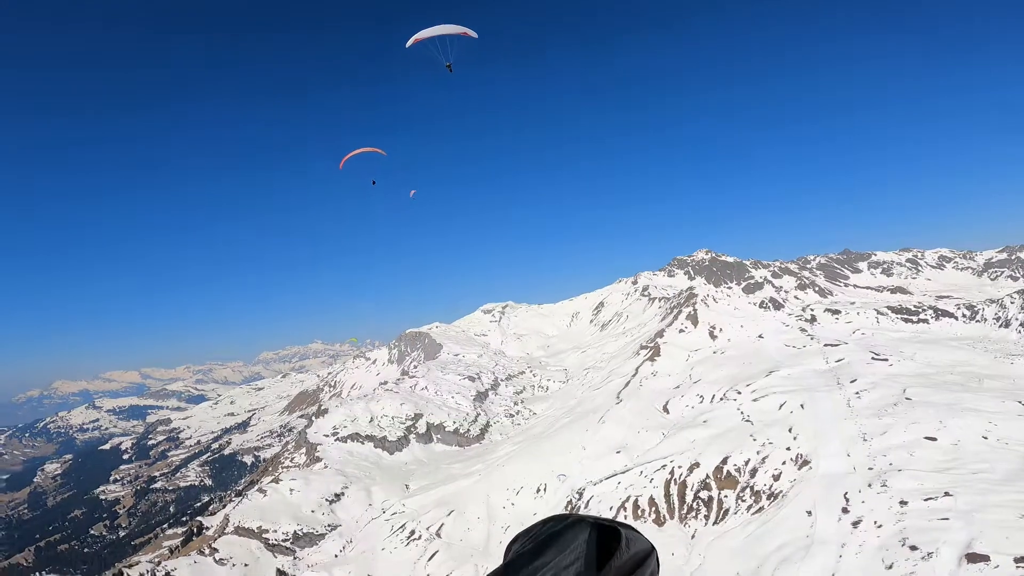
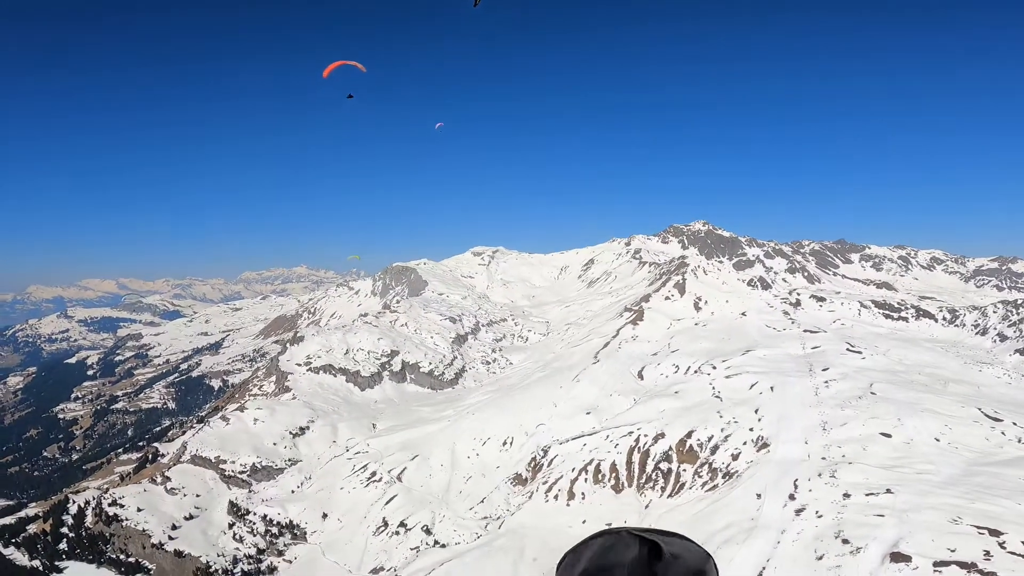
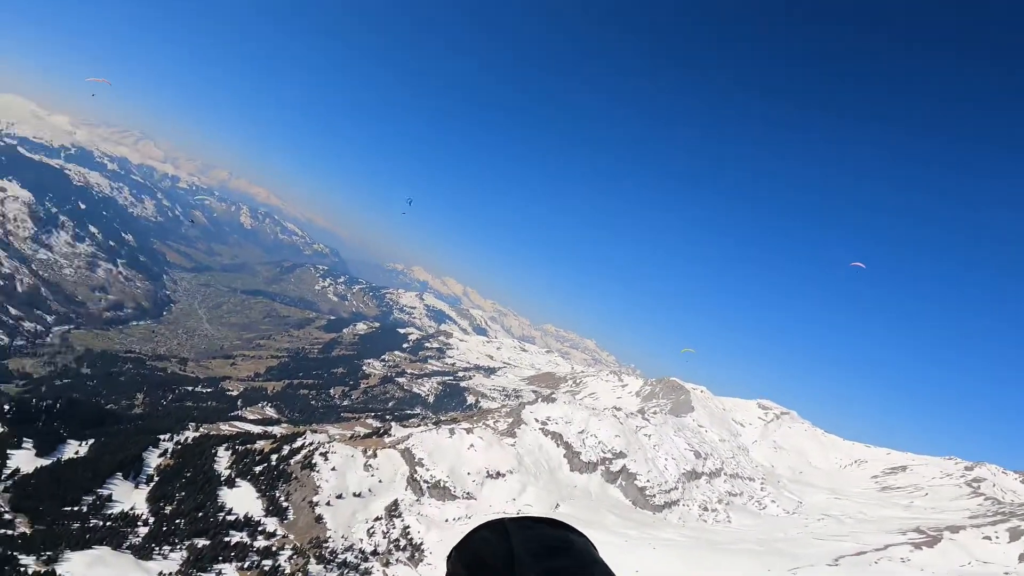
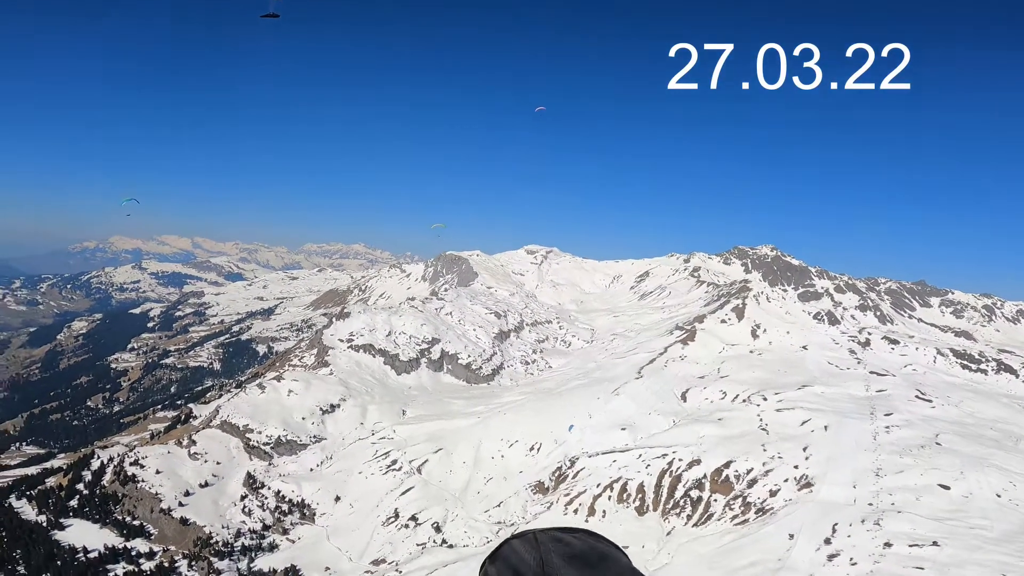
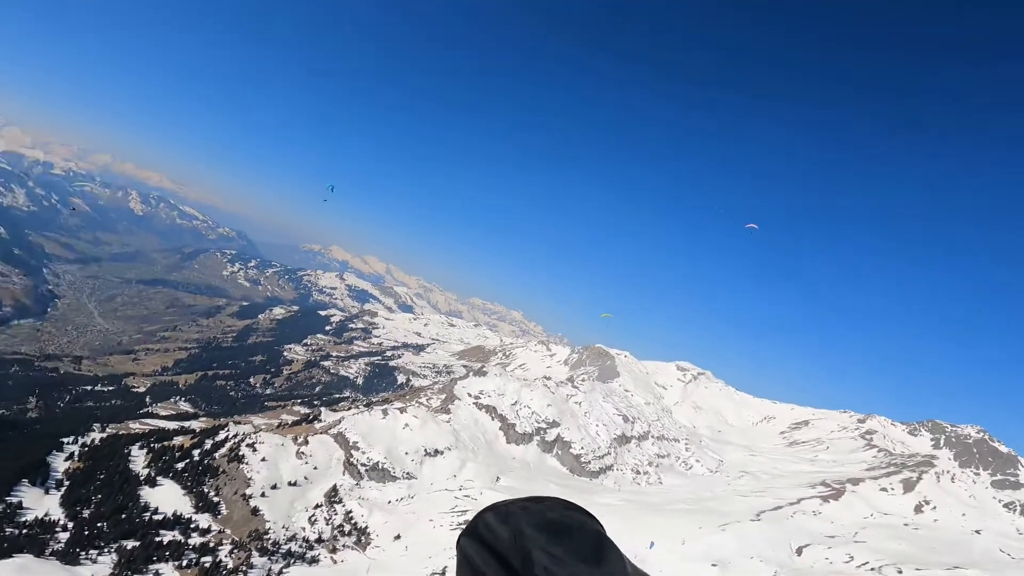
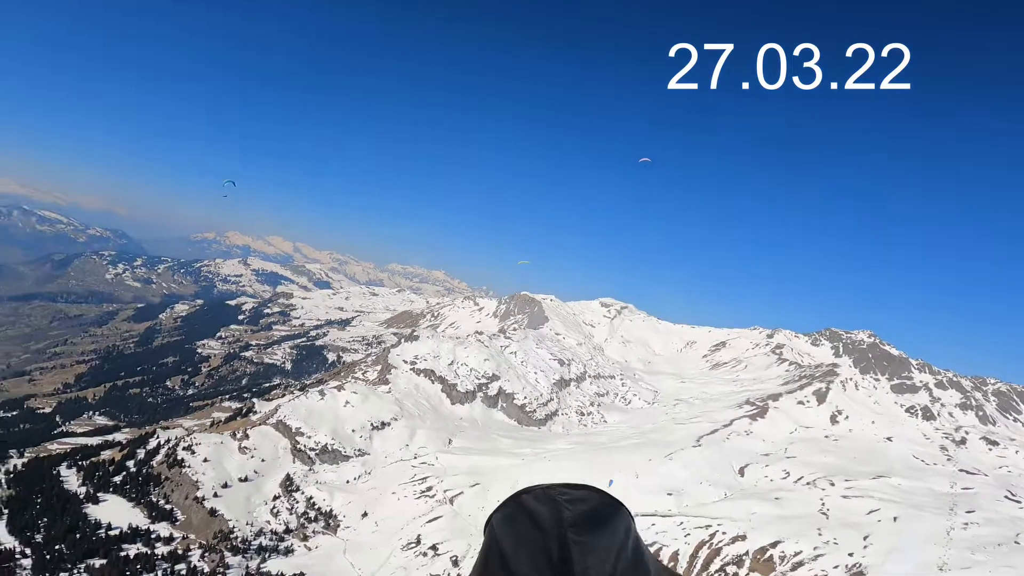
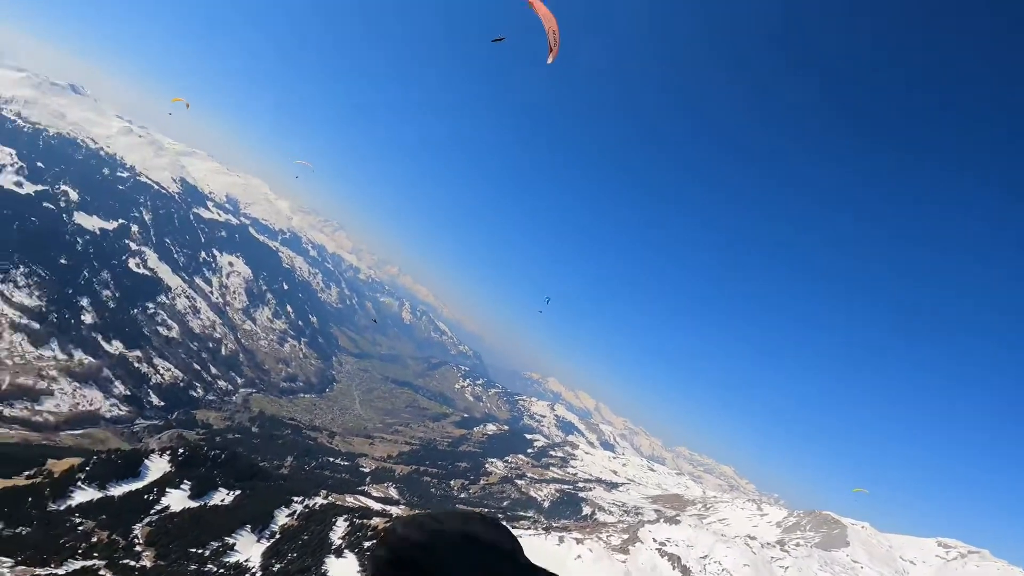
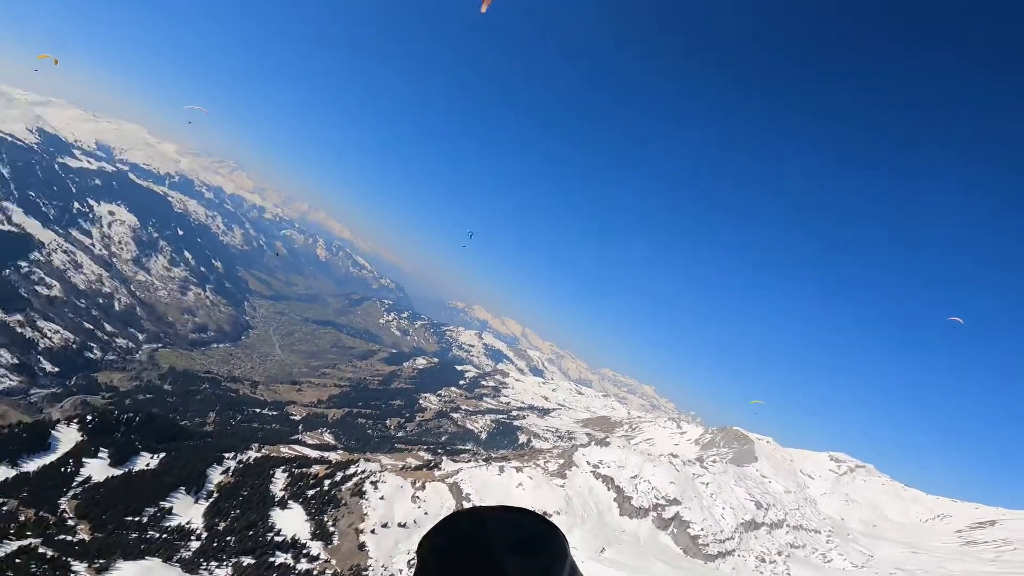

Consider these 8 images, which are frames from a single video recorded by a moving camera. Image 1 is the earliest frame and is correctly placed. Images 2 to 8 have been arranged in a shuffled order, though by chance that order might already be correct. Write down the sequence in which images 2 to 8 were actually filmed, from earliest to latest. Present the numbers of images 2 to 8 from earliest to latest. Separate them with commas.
2, 4, 6, 5, 3, 8, 7
